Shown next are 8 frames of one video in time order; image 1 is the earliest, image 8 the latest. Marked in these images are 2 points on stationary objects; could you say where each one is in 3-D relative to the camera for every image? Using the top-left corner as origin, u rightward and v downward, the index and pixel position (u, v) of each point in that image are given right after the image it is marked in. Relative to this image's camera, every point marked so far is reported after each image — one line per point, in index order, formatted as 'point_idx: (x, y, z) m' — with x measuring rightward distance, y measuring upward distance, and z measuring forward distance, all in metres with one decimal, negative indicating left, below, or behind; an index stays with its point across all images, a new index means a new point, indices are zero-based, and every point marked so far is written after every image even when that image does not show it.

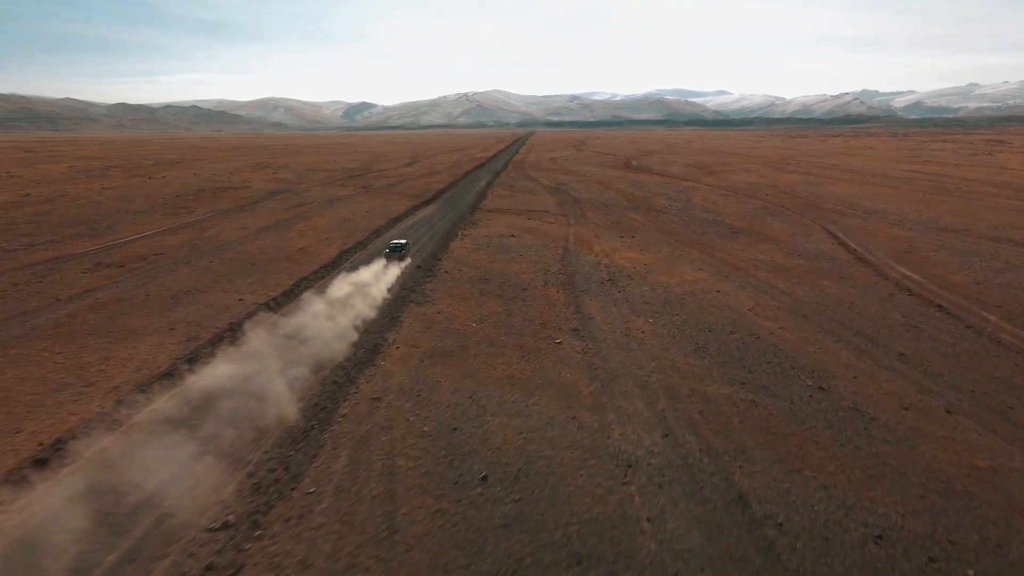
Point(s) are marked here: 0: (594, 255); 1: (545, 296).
0: (+2.0, +0.8, +18.3) m
1: (+0.6, -0.2, +13.5) m
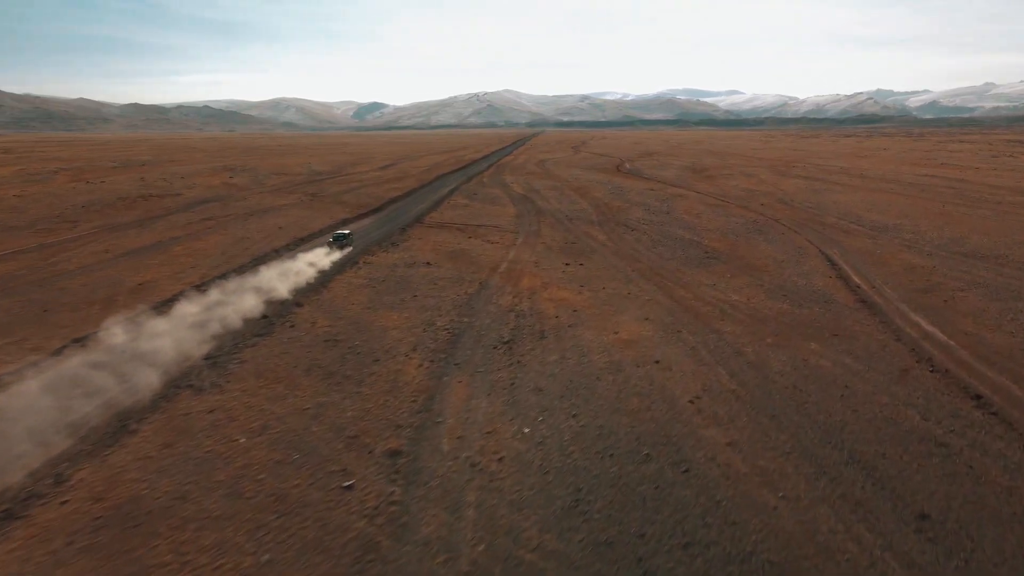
0: (0.0, -0.2, +14.1) m
1: (-1.5, -1.1, +9.3) m
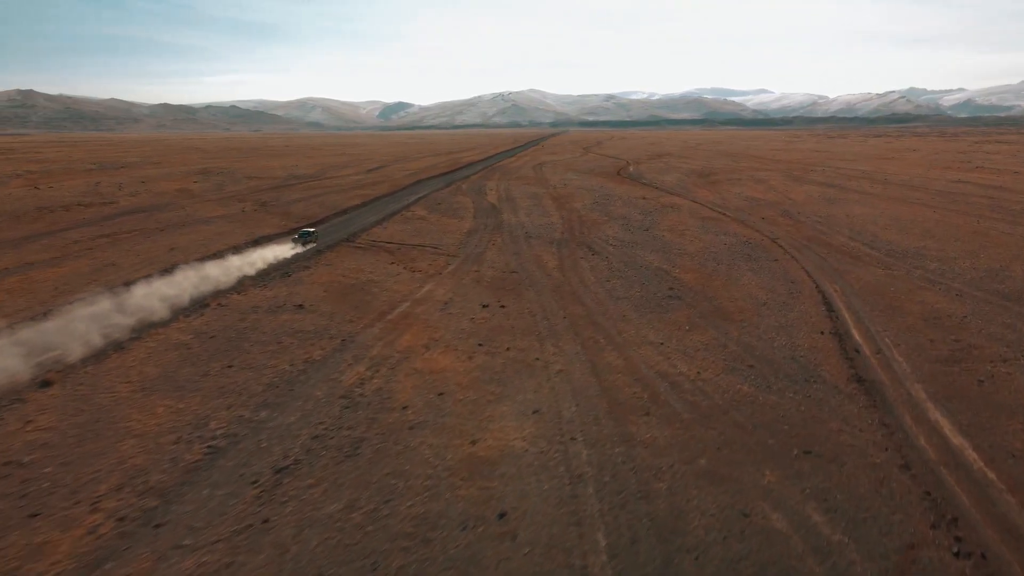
0: (-2.0, -1.1, +10.2) m
1: (-3.7, -2.0, +5.5) m
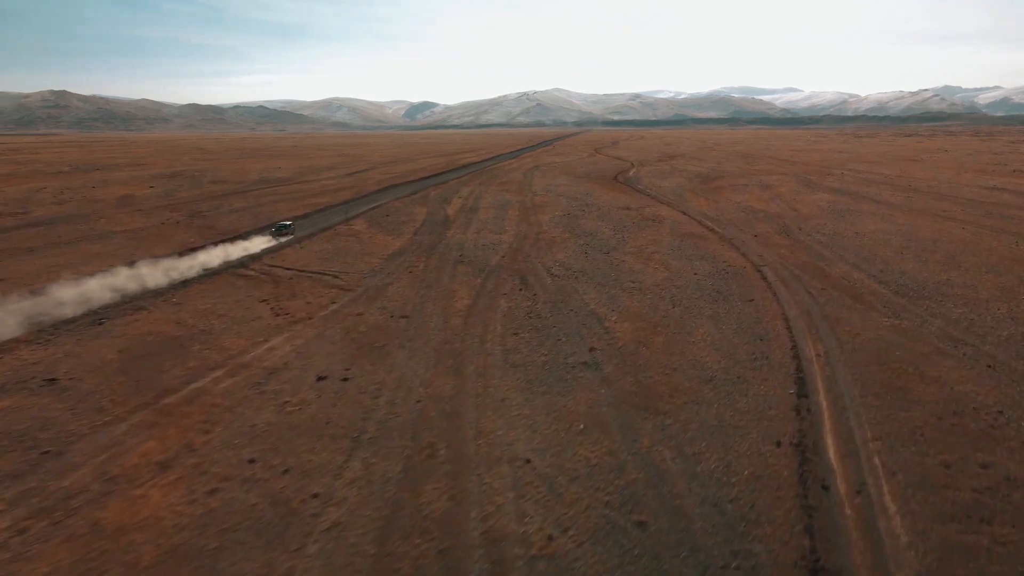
0: (-4.3, -2.0, +6.3) m
1: (-6.1, -2.9, +1.7) m
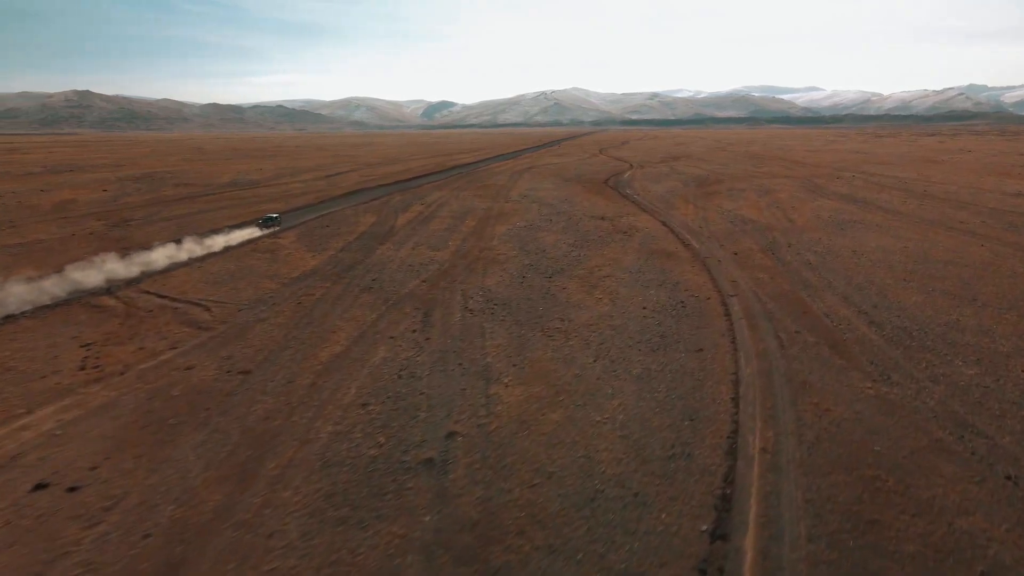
0: (-6.4, -2.7, +3.3) m
1: (-8.3, -3.6, -1.3) m
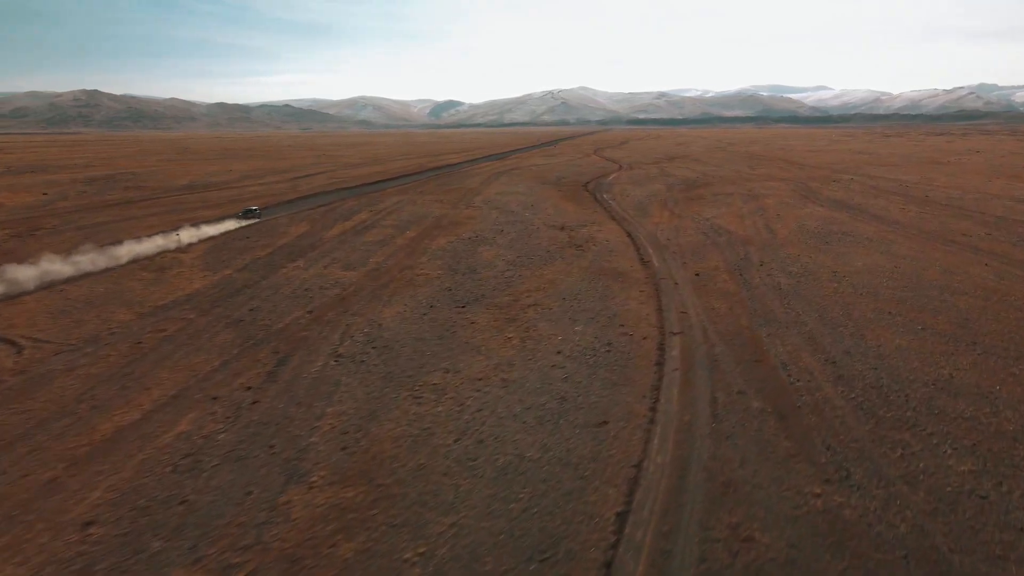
0: (-8.3, -3.3, +0.6) m
1: (-10.3, -4.2, -3.9) m
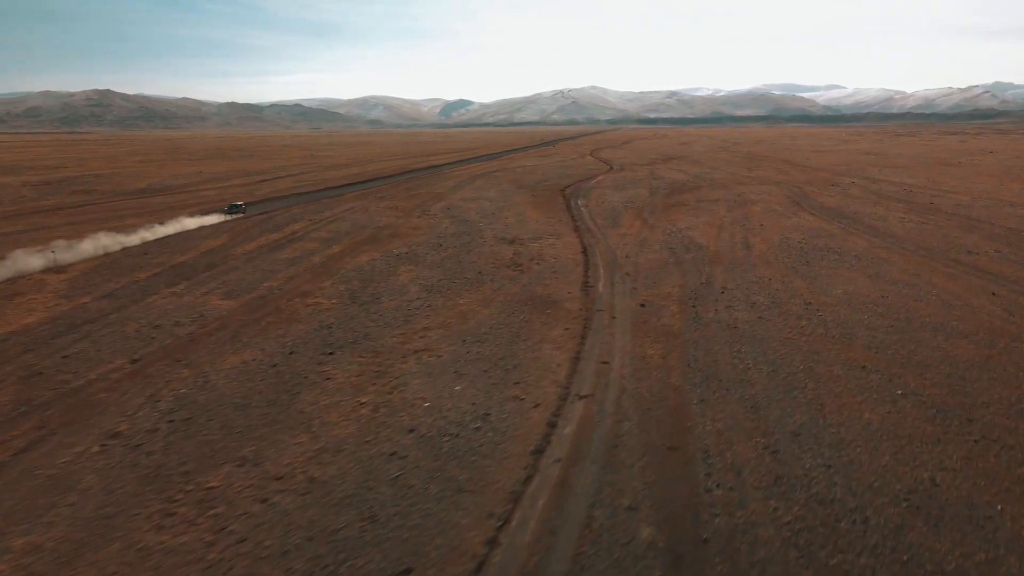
0: (-10.4, -4.0, -2.0) m
1: (-12.4, -4.9, -6.6) m
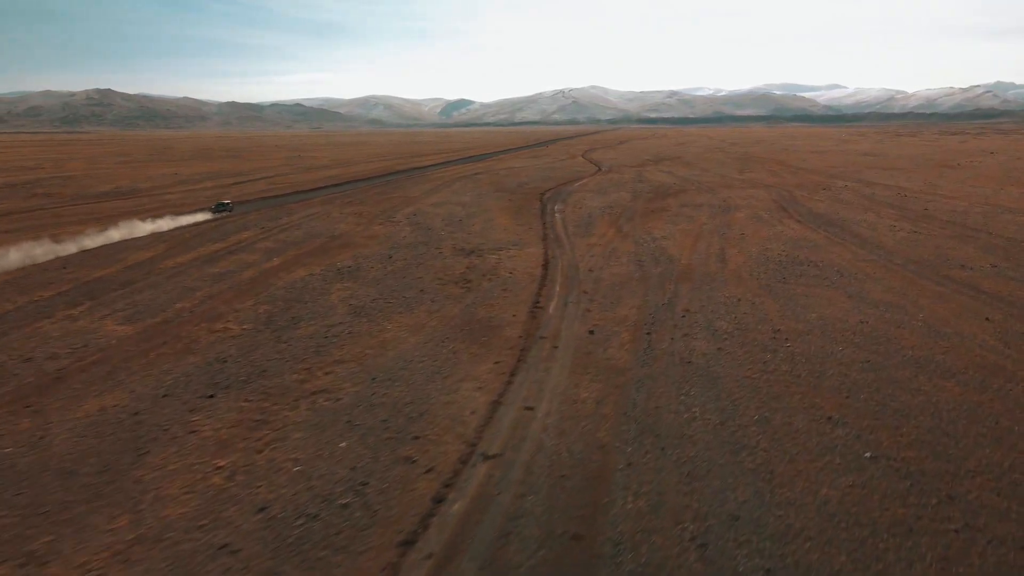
0: (-11.6, -4.4, -3.6) m
1: (-13.6, -5.3, -8.2) m
